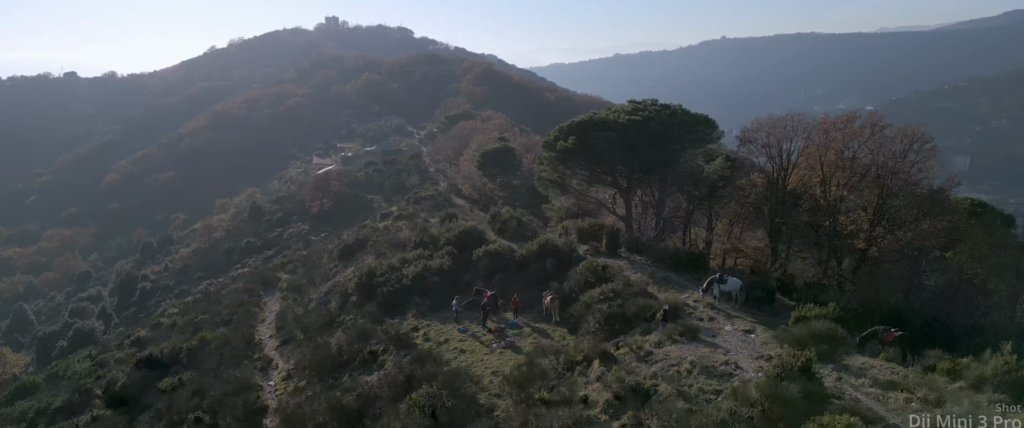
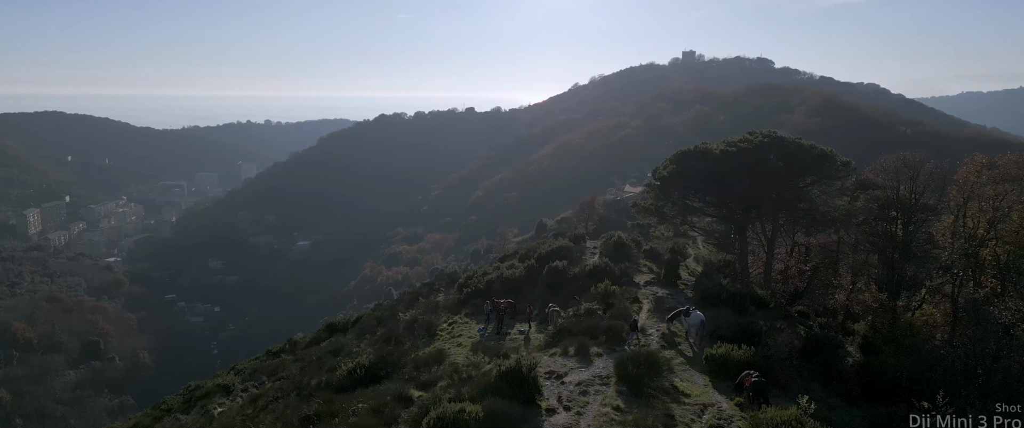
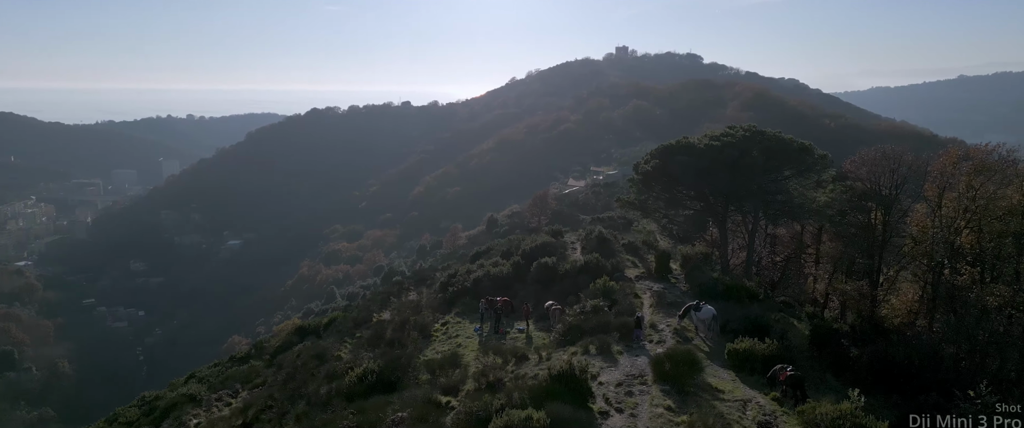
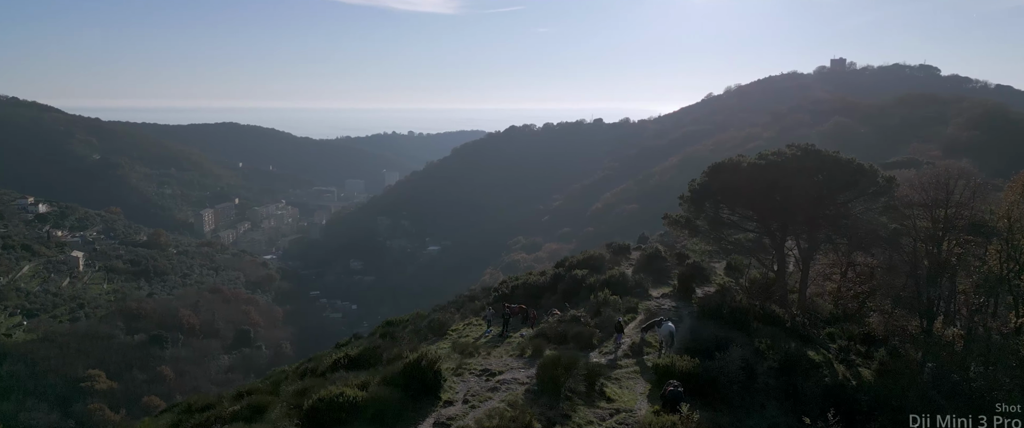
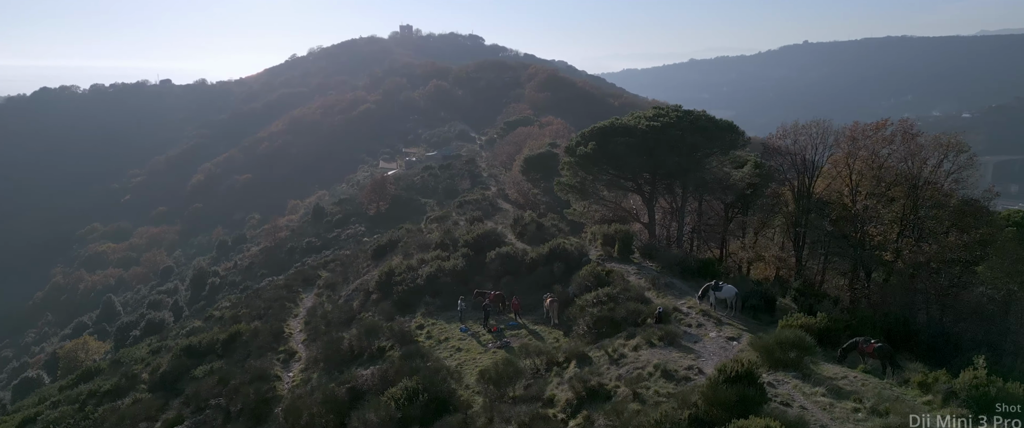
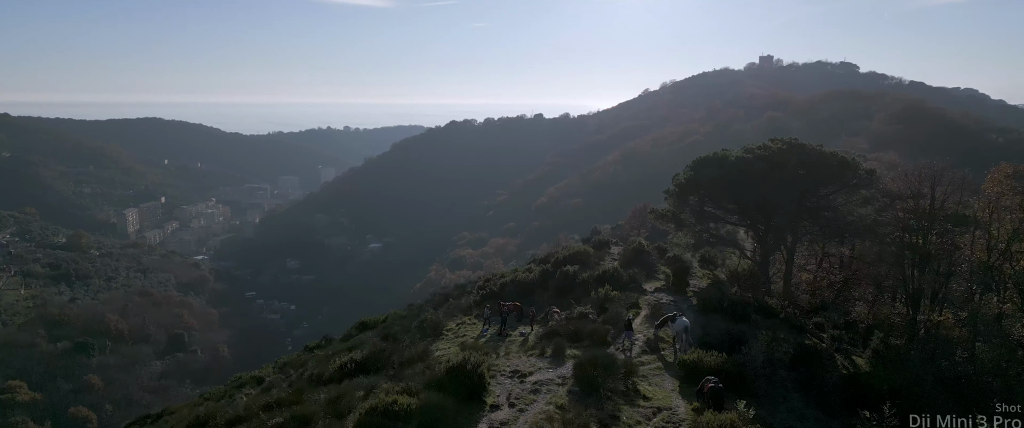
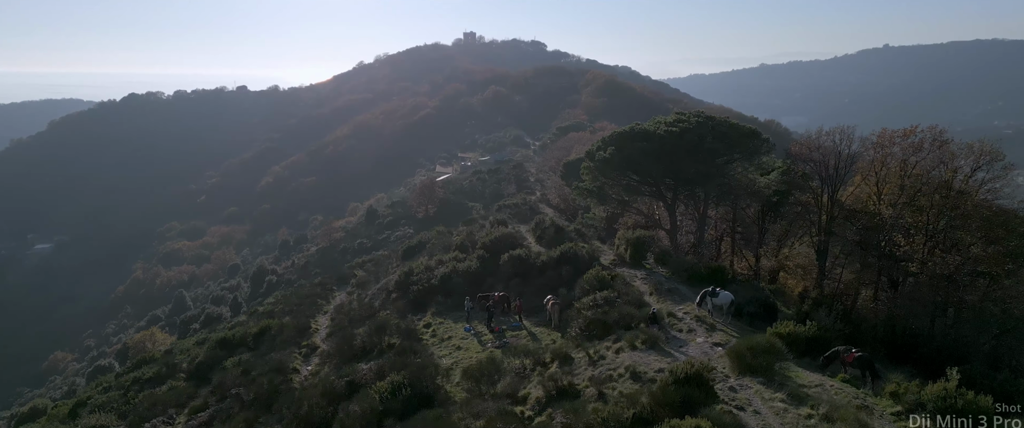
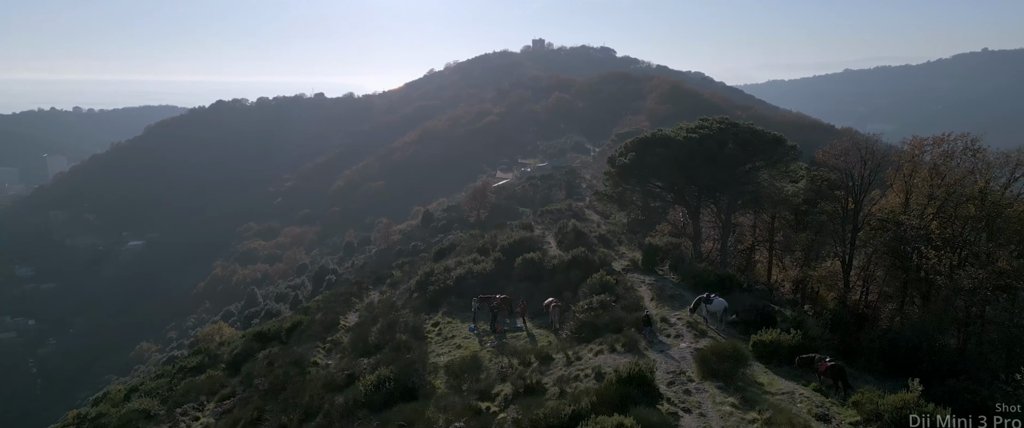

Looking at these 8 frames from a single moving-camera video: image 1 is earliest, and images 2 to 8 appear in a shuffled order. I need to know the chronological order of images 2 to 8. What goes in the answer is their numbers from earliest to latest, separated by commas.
5, 7, 8, 3, 2, 6, 4
